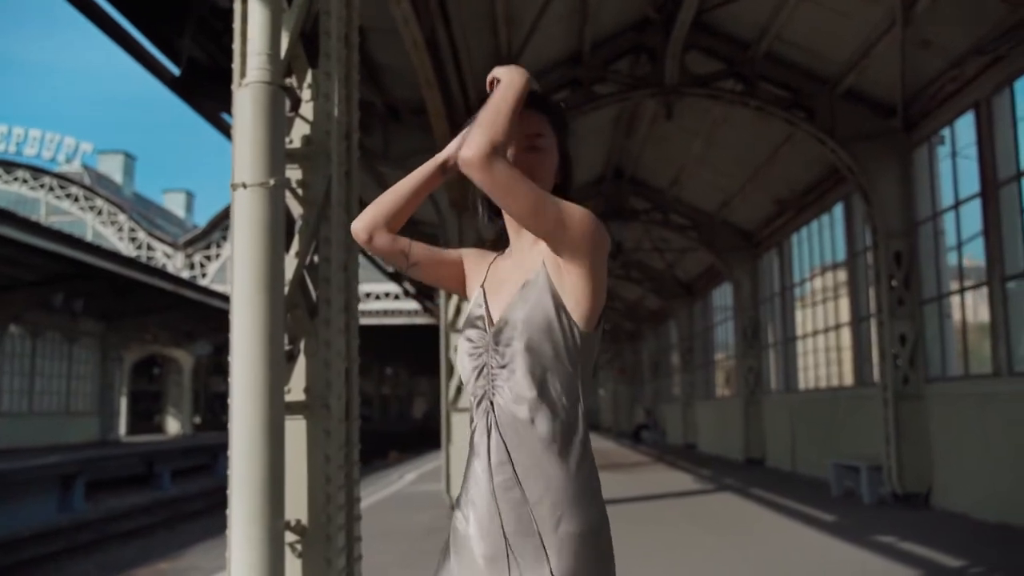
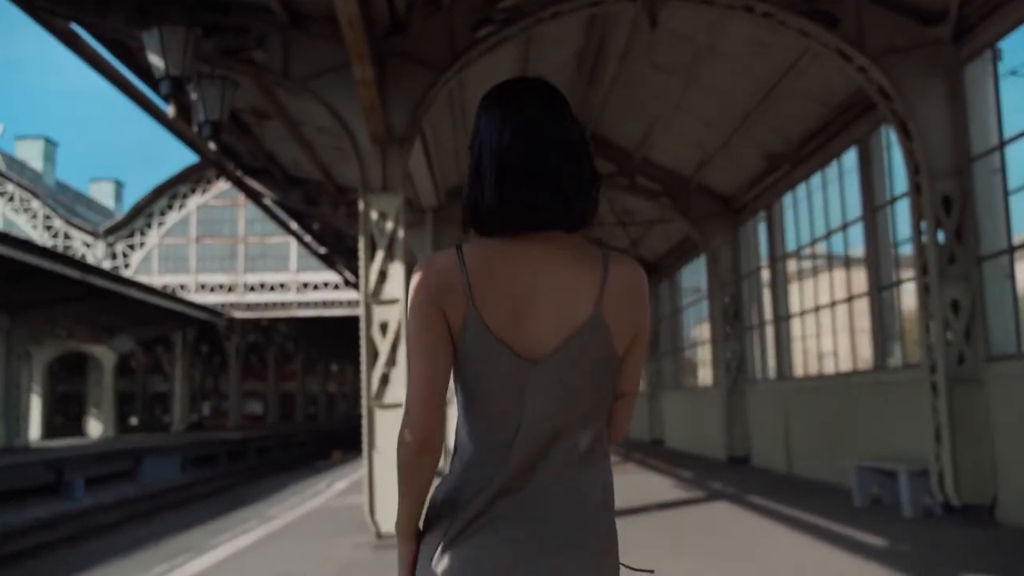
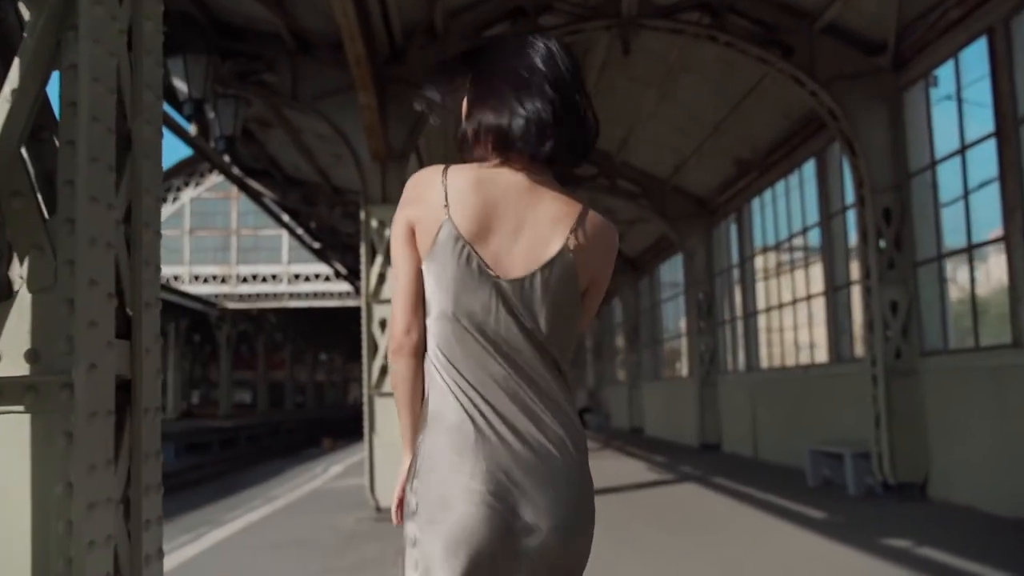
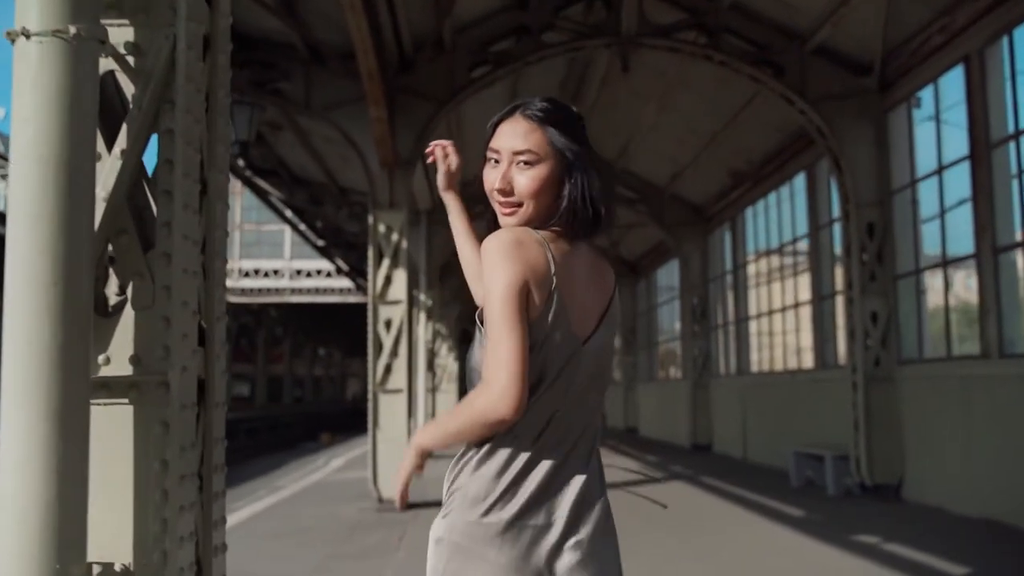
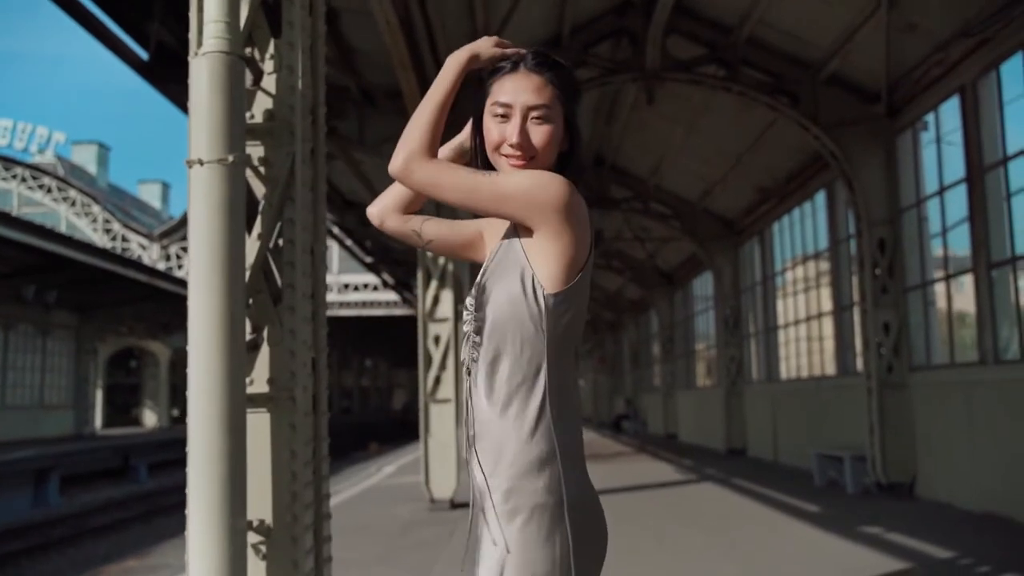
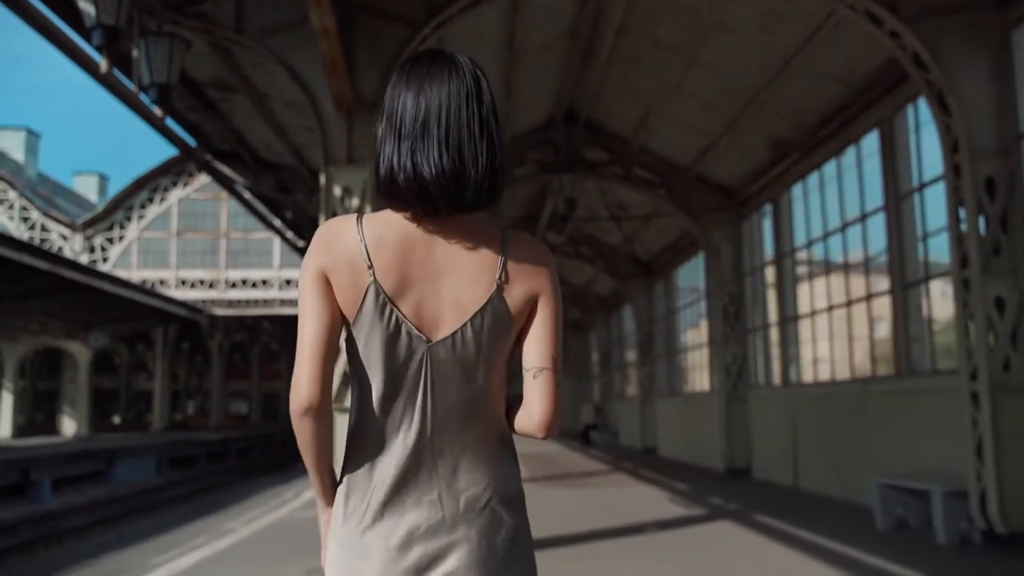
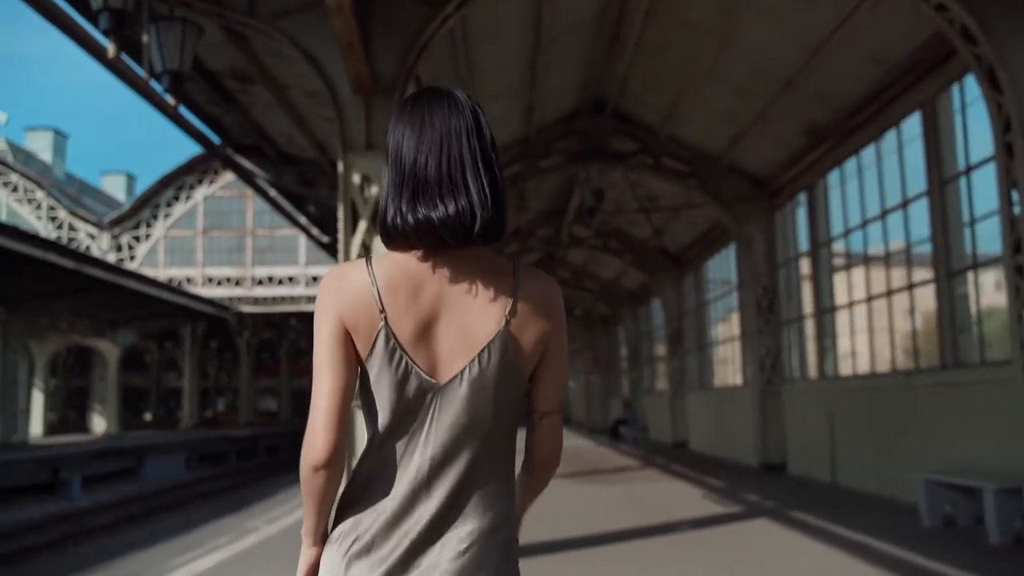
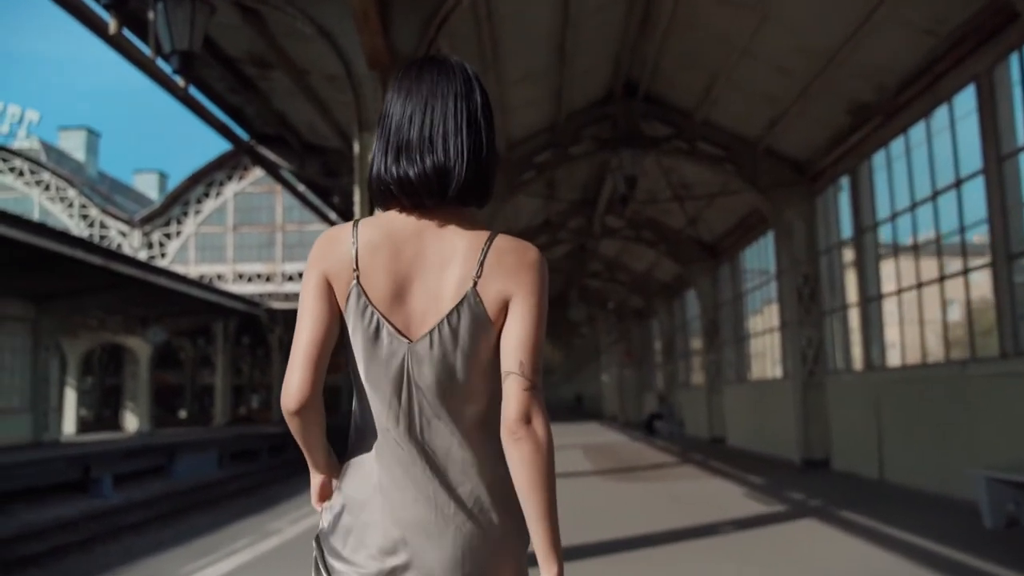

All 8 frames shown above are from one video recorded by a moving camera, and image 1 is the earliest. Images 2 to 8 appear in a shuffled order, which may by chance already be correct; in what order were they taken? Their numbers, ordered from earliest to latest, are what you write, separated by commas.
5, 4, 3, 2, 6, 7, 8
